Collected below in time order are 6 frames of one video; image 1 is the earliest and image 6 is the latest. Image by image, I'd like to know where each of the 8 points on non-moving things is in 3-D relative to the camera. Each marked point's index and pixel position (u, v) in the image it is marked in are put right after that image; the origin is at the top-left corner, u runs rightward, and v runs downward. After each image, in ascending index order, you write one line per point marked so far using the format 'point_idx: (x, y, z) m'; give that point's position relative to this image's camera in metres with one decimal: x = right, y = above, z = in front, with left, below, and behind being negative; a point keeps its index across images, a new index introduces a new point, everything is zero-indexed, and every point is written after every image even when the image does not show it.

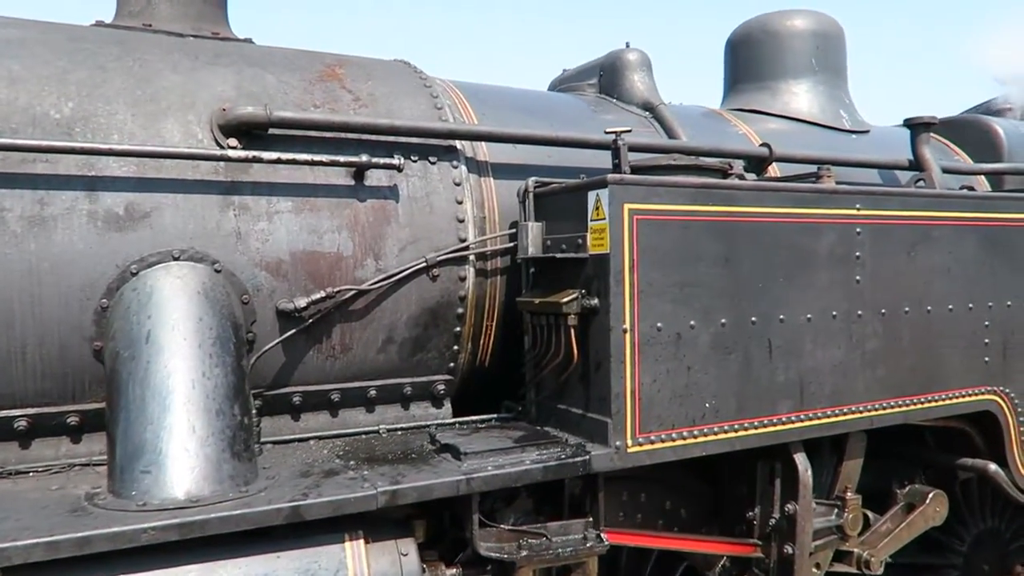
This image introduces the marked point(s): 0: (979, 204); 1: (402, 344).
0: (+2.3, +0.4, +3.9) m
1: (-0.5, -0.2, +3.3) m
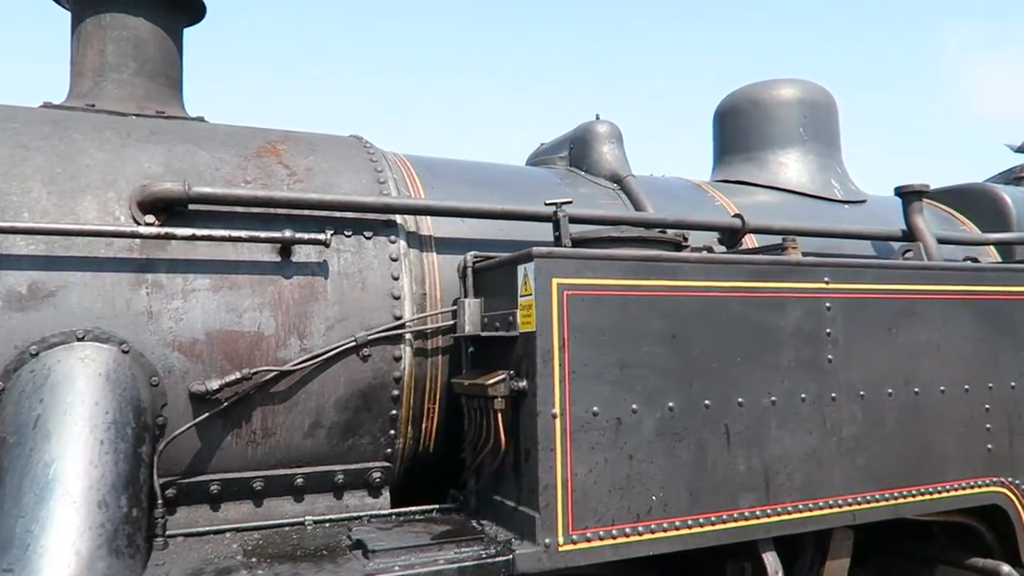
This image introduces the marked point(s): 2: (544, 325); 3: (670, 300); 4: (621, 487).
0: (+2.1, +0.1, +3.6) m
1: (-0.7, -0.5, +3.1) m
2: (+0.1, -0.1, +2.7) m
3: (+0.6, 0.0, +2.9) m
4: (+0.4, -0.7, +2.8) m
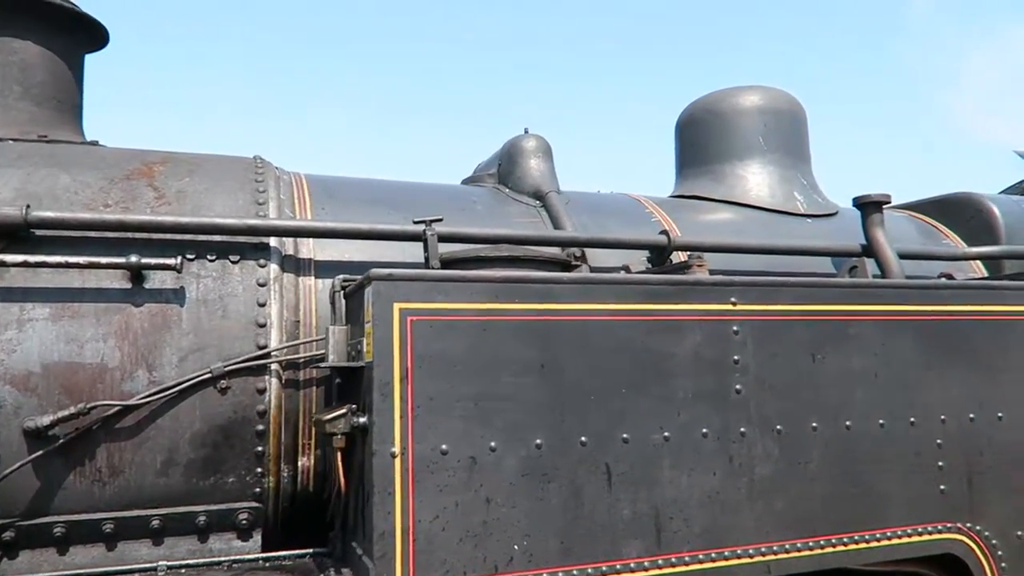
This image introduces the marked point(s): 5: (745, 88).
0: (+1.6, 0.0, +3.2) m
1: (-1.2, -0.6, +2.9) m
2: (-0.4, -0.2, +2.4) m
3: (+0.1, -0.1, +2.6) m
4: (-0.1, -0.8, +2.5) m
5: (+1.4, +1.2, +4.9) m
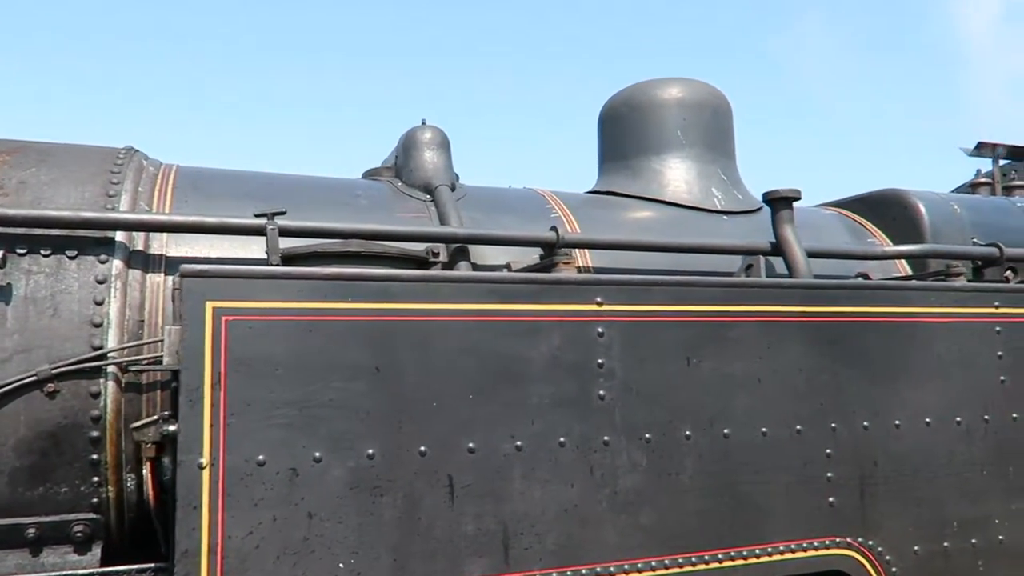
0: (+1.1, 0.0, +3.0) m
1: (-1.7, -0.6, +2.7) m
2: (-0.9, -0.2, +2.3) m
3: (-0.4, -0.1, +2.5) m
4: (-0.6, -0.8, +2.3) m
5: (+0.9, +1.2, +4.7) m
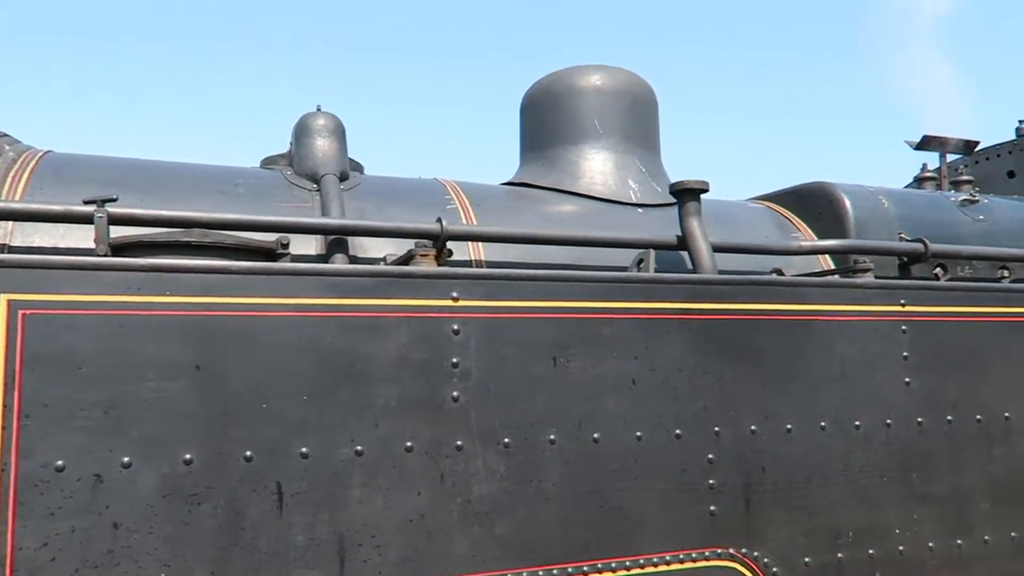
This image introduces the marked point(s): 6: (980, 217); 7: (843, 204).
0: (+0.6, 0.0, +2.9) m
1: (-2.2, -0.6, +2.5) m
2: (-1.4, -0.2, +2.1) m
3: (-0.9, -0.1, +2.3) m
4: (-1.1, -0.7, +2.1) m
5: (+0.4, +1.3, +4.5) m
6: (+2.6, +0.4, +4.5) m
7: (+1.7, +0.4, +4.2) m
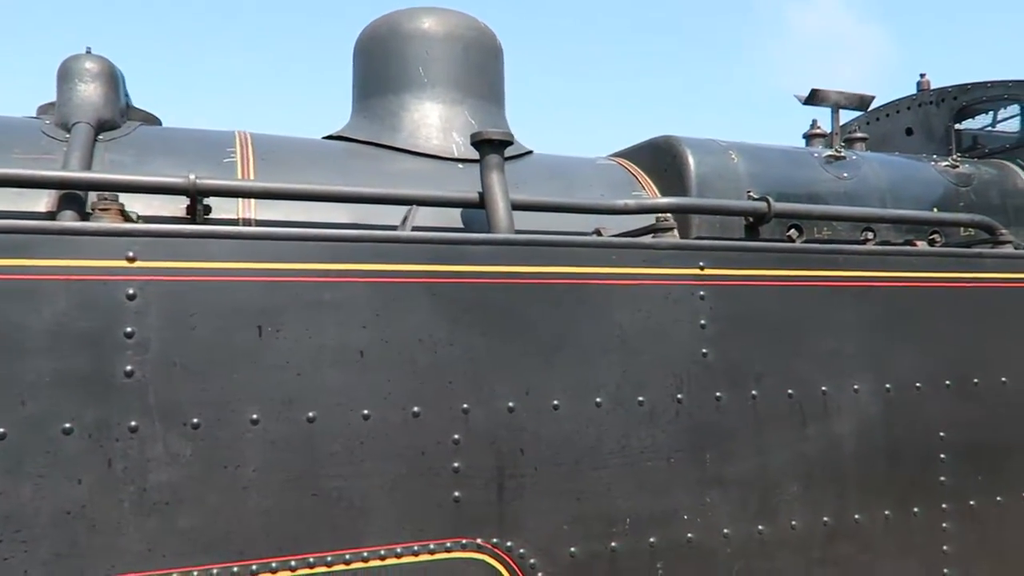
0: (-0.3, +0.1, +2.5) m
1: (-3.1, -0.5, +2.2) m
2: (-2.3, -0.1, +1.7) m
3: (-1.8, 0.0, +2.0) m
4: (-2.0, -0.6, +1.8) m
5: (-0.5, +1.4, +4.1) m
6: (+1.7, +0.6, +4.1) m
7: (+0.8, +0.6, +3.8) m
